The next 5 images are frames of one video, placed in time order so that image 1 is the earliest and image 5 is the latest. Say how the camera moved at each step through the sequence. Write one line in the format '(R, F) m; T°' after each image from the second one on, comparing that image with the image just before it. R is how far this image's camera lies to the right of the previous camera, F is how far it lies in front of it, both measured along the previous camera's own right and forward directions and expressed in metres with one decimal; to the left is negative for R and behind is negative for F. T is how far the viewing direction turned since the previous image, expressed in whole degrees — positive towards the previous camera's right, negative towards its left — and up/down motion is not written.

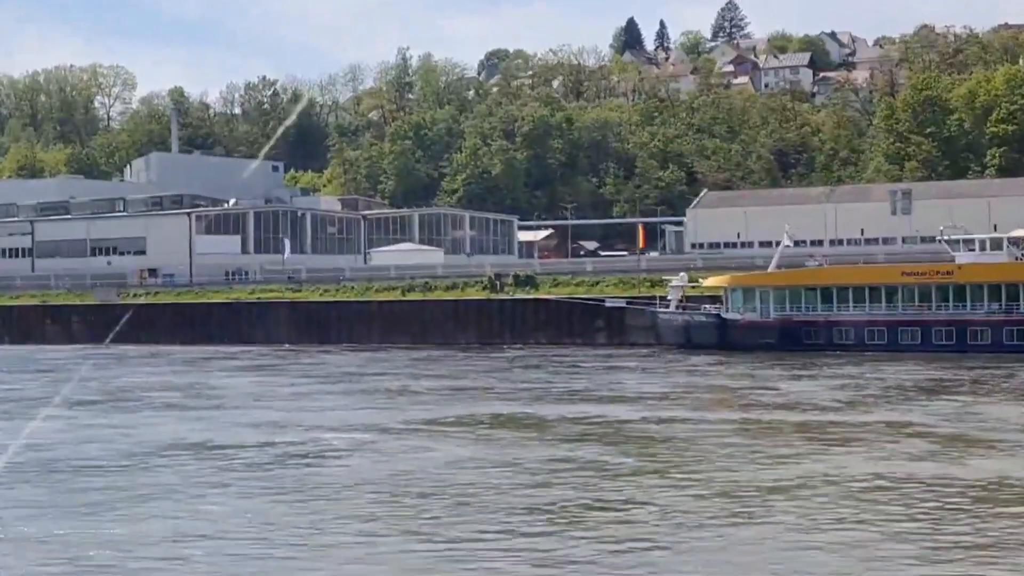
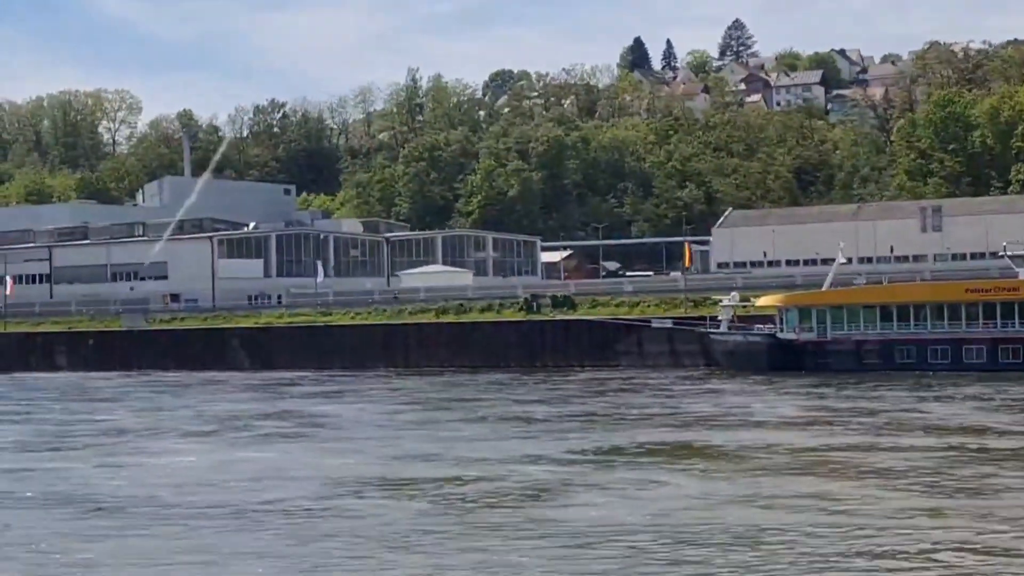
(-1.1, +0.9) m; 0°
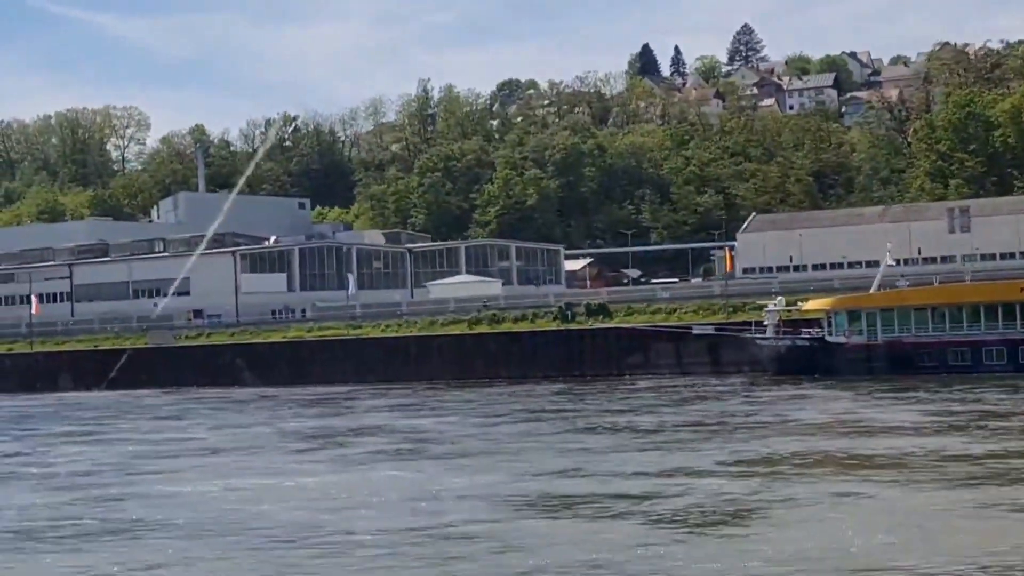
(-0.8, +0.6) m; 0°
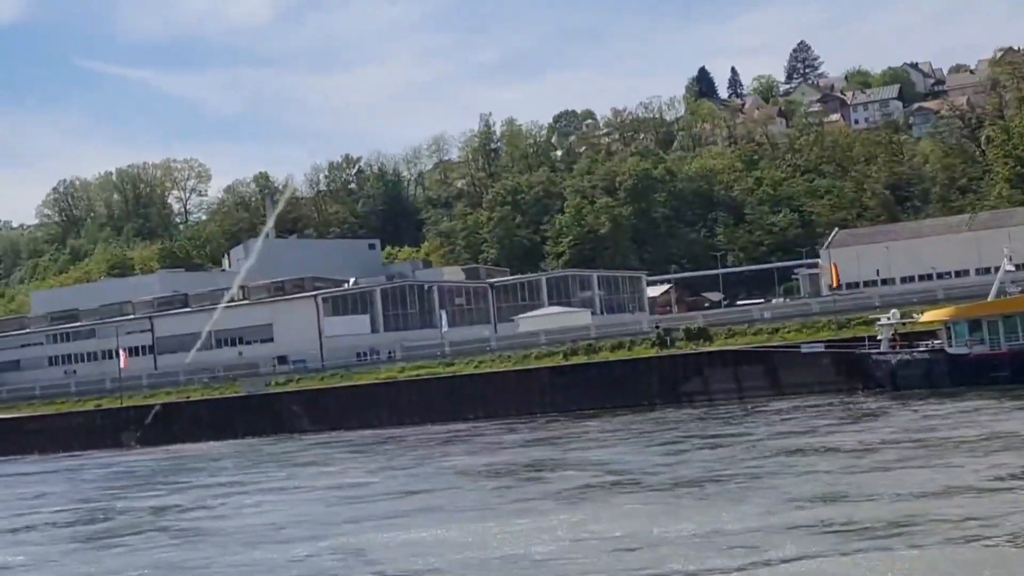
(-1.0, +0.8) m; -2°
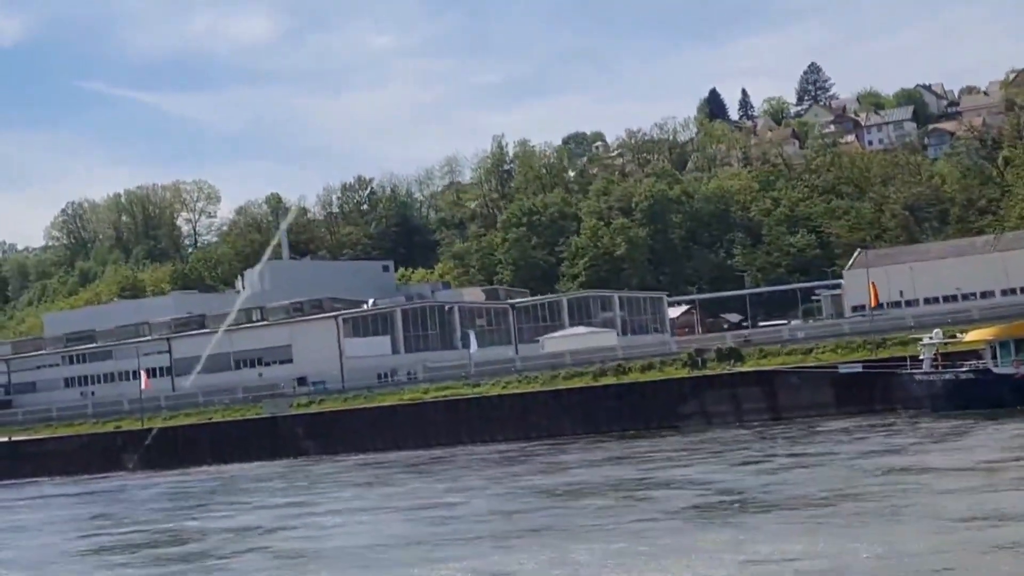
(-0.7, +0.6) m; 0°
